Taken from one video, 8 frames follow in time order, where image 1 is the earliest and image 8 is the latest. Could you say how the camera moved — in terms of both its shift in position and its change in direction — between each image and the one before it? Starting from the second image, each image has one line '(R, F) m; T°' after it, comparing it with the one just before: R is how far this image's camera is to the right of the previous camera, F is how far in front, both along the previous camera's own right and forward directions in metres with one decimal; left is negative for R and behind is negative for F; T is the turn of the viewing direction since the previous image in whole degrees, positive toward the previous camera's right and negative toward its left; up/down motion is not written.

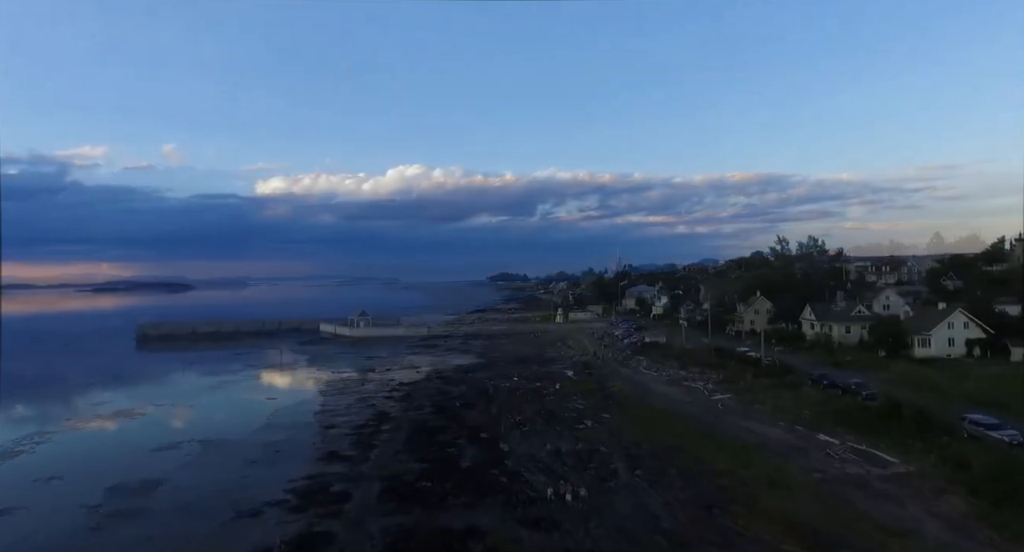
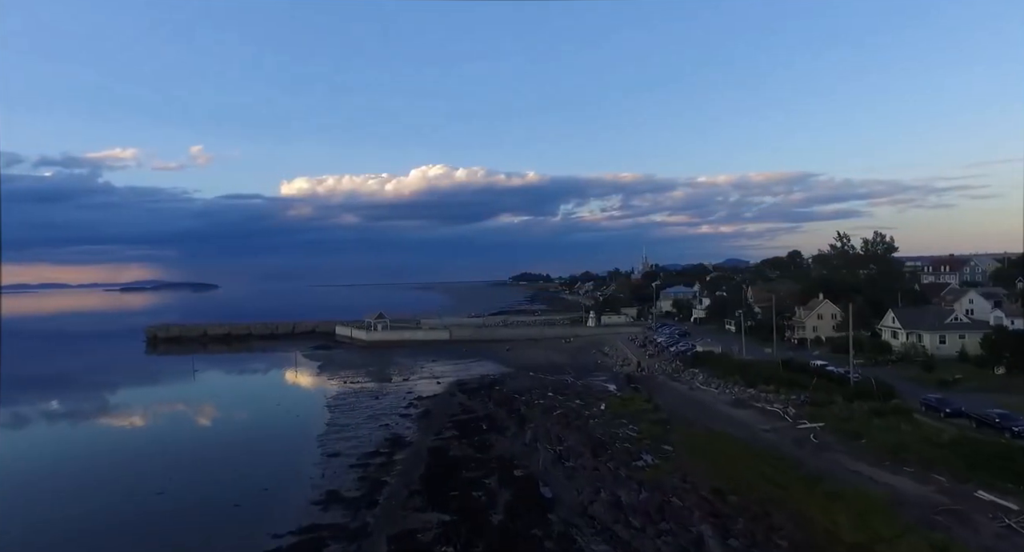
(-0.4, +2.8) m; -2°
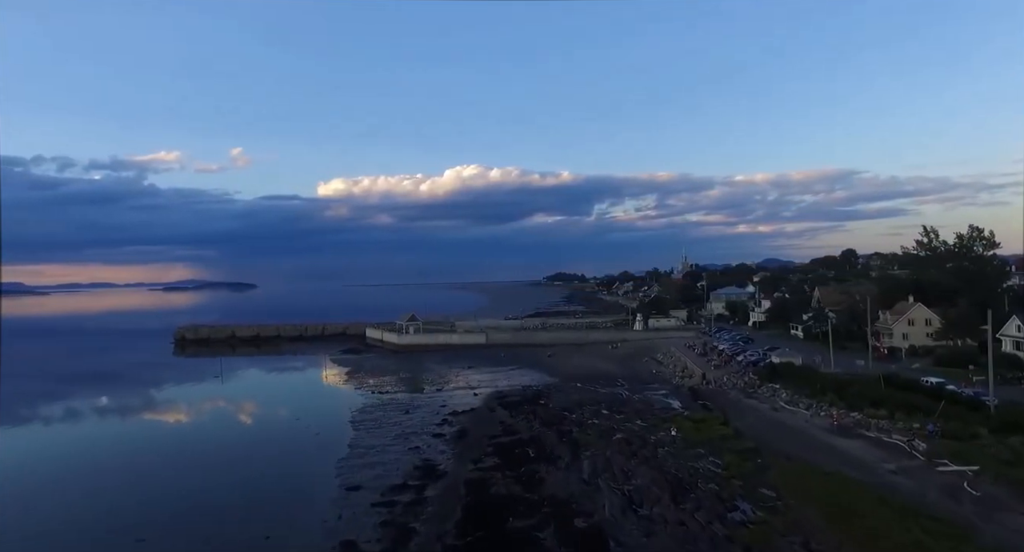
(-0.4, +2.5) m; -3°
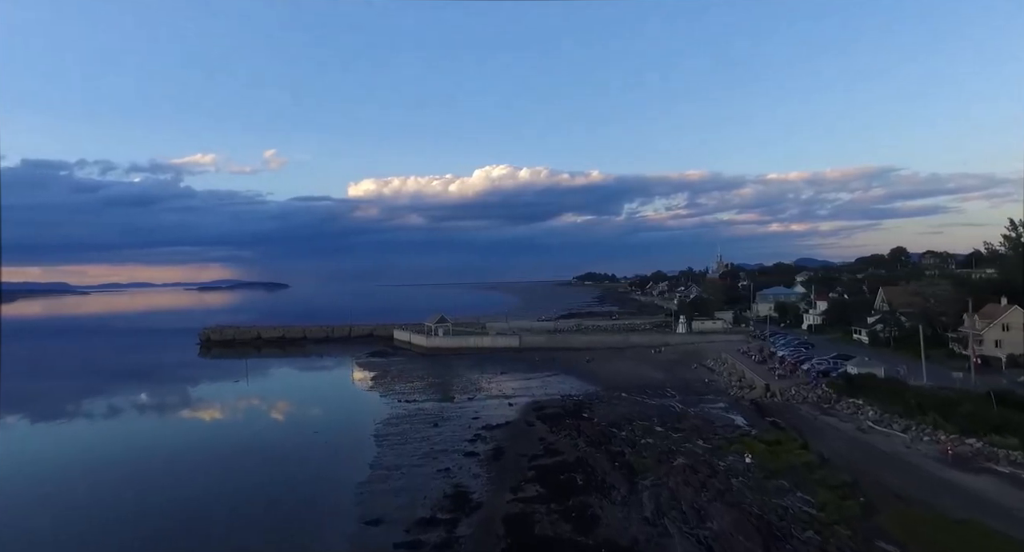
(-0.3, +1.9) m; -3°
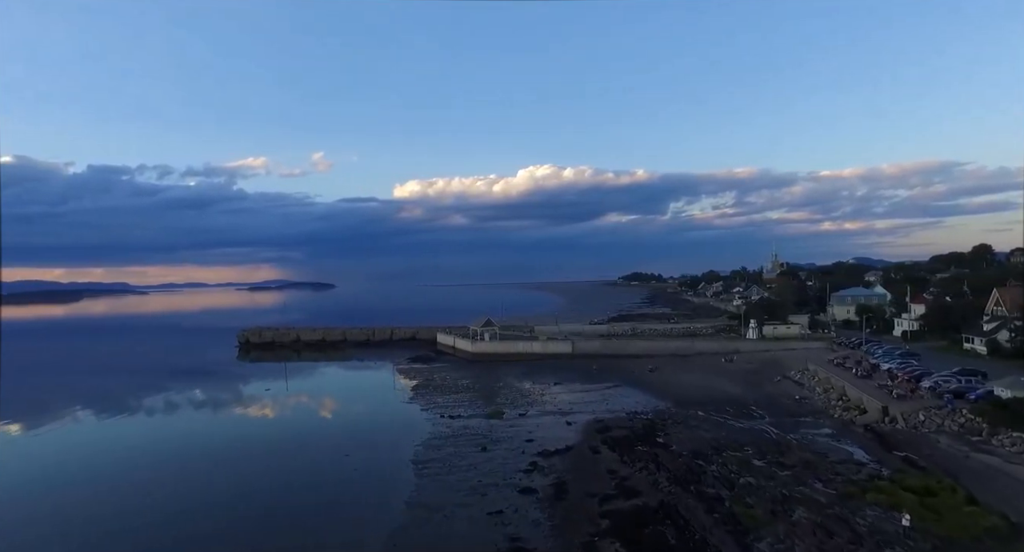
(-0.4, +2.5) m; -4°
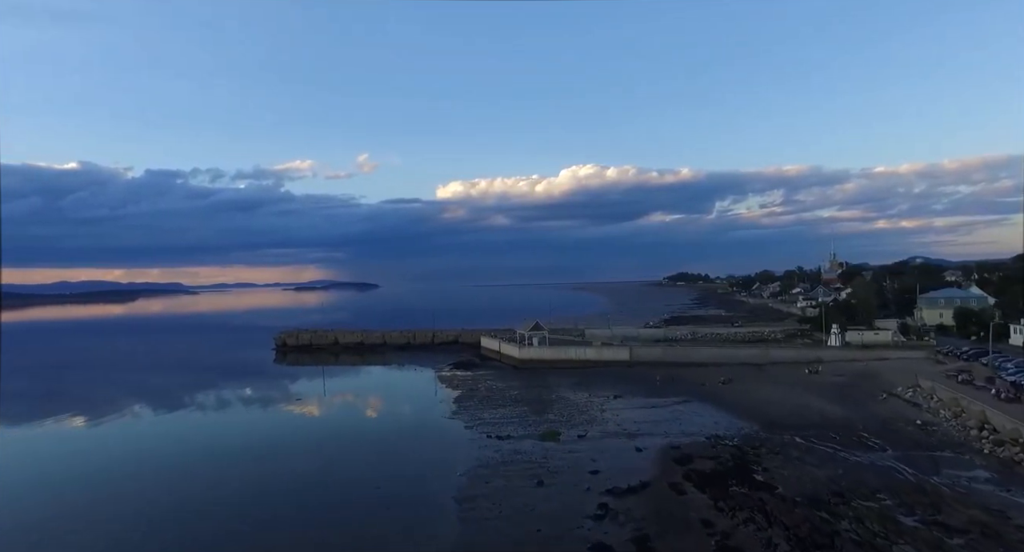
(-0.4, +2.6) m; -4°
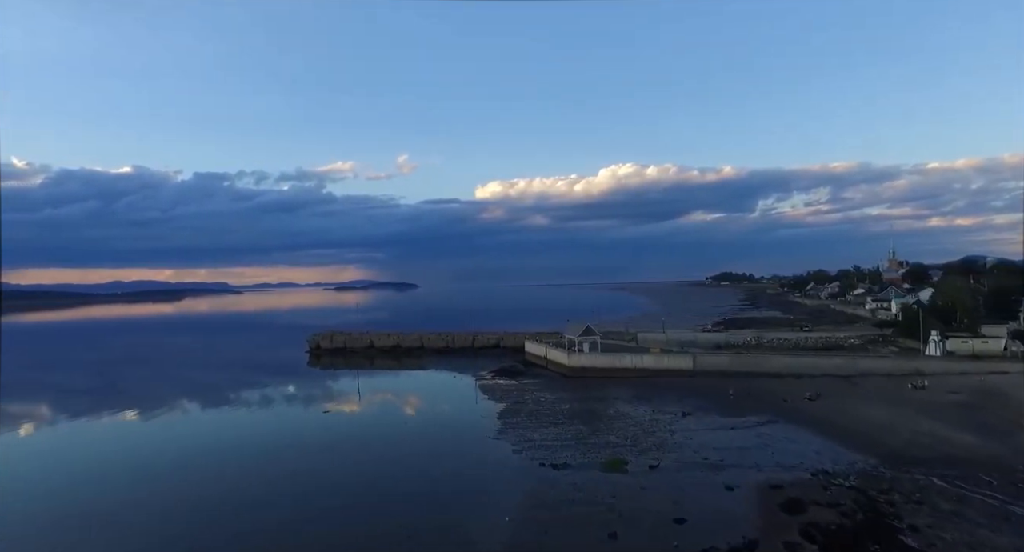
(-0.4, +2.6) m; -3°
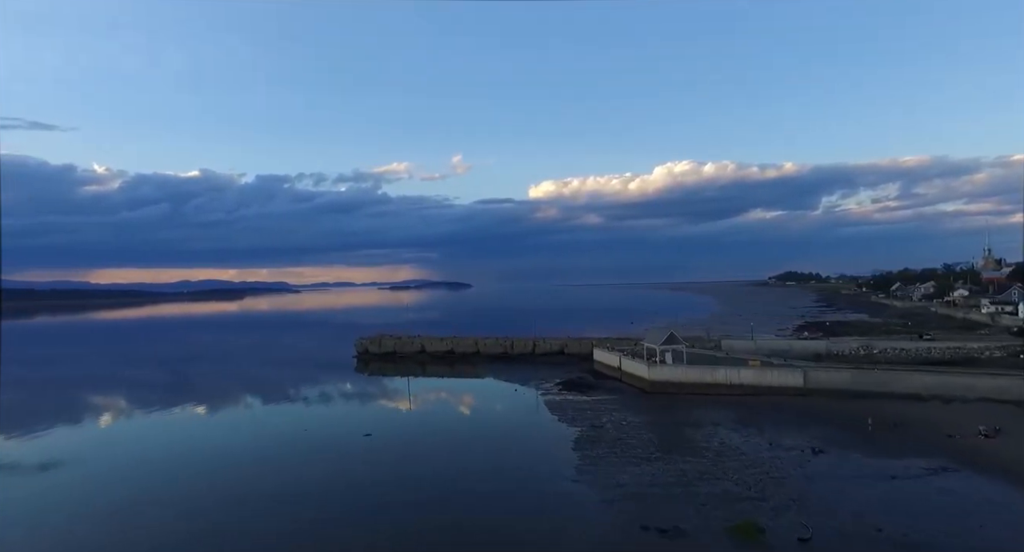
(-0.6, +3.7) m; -5°
